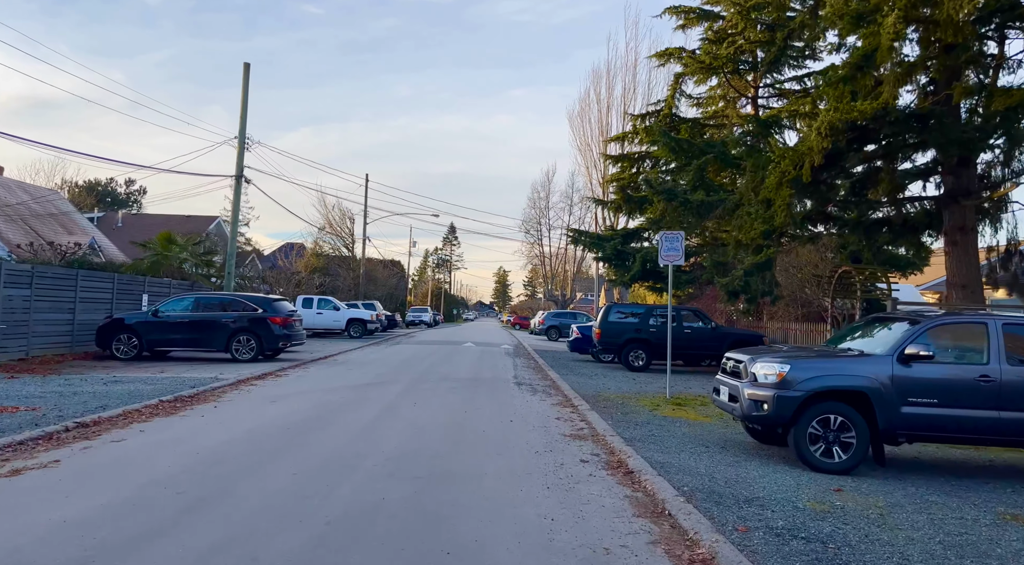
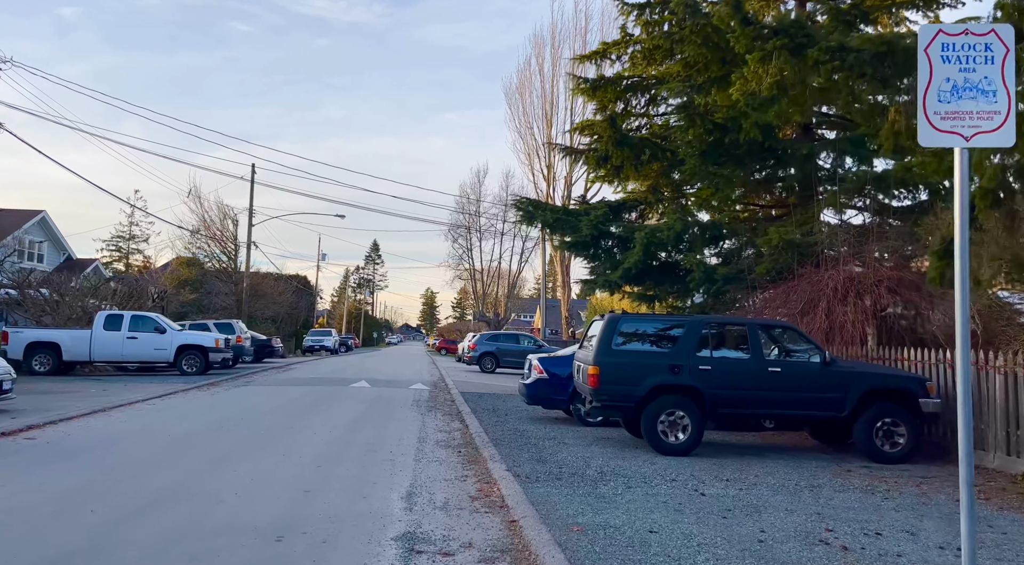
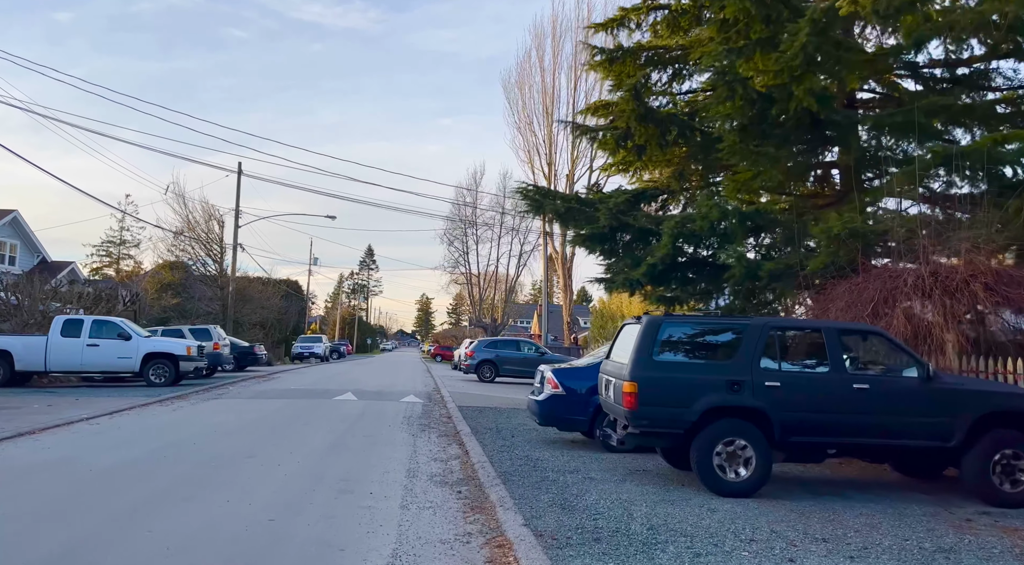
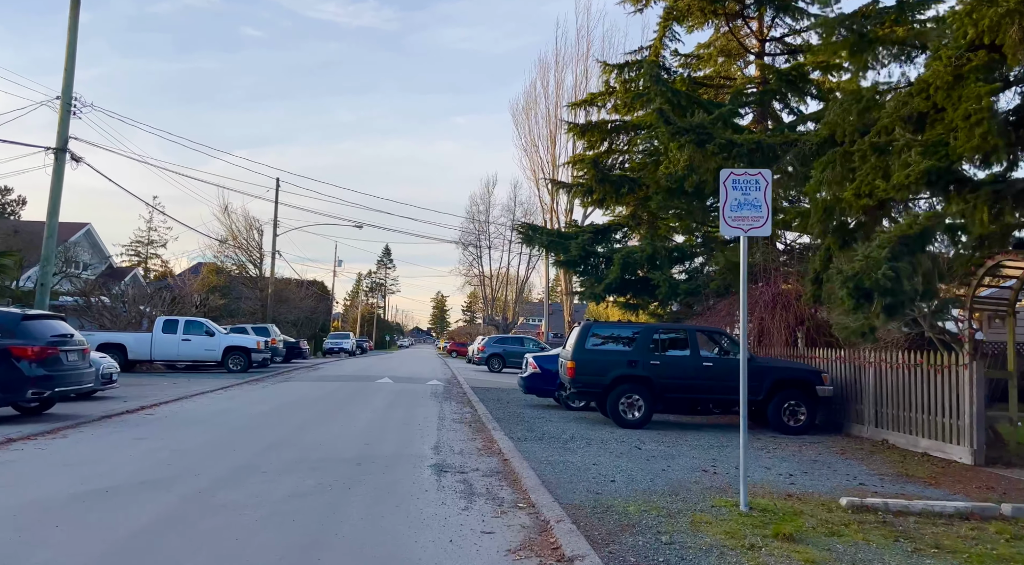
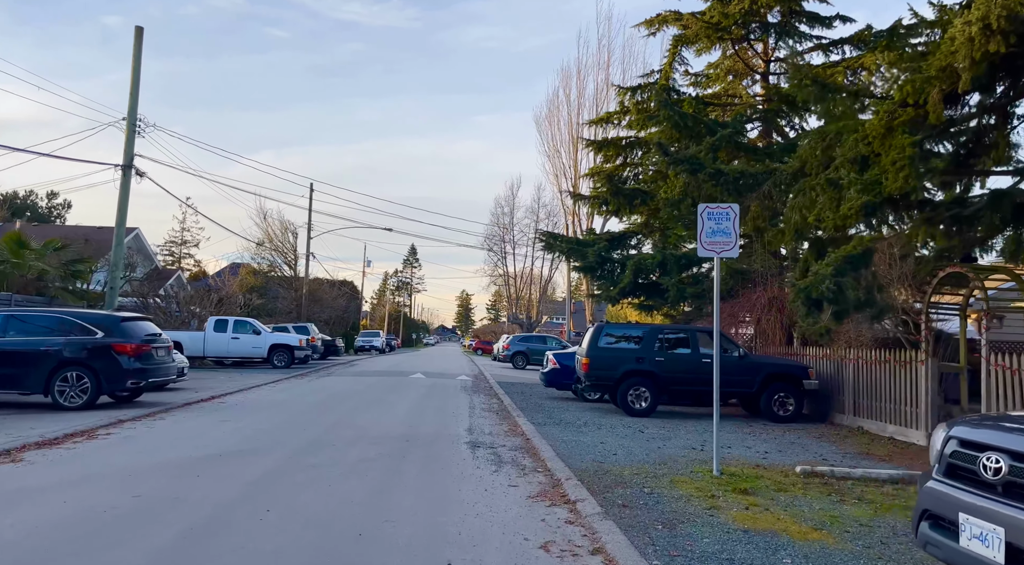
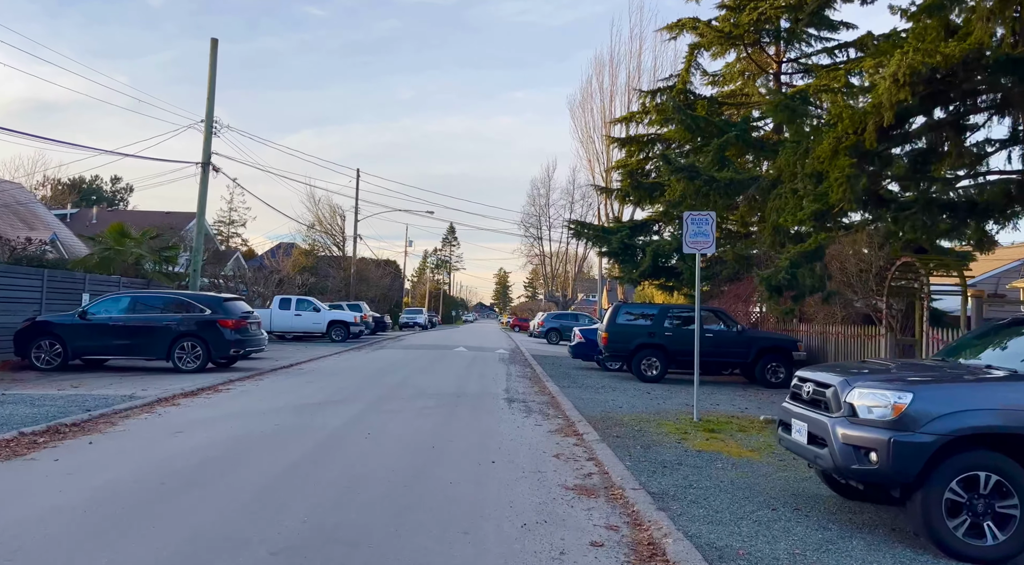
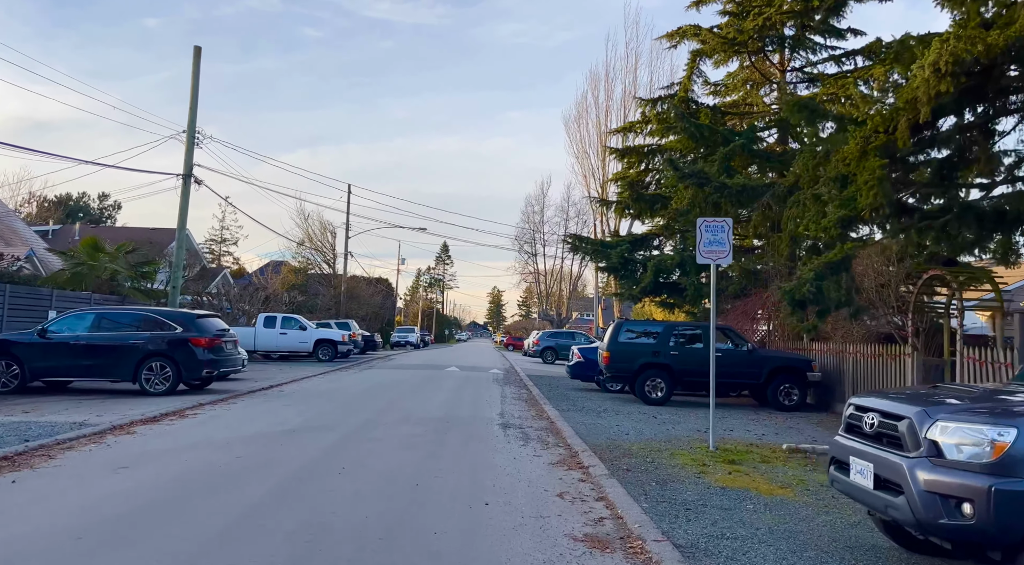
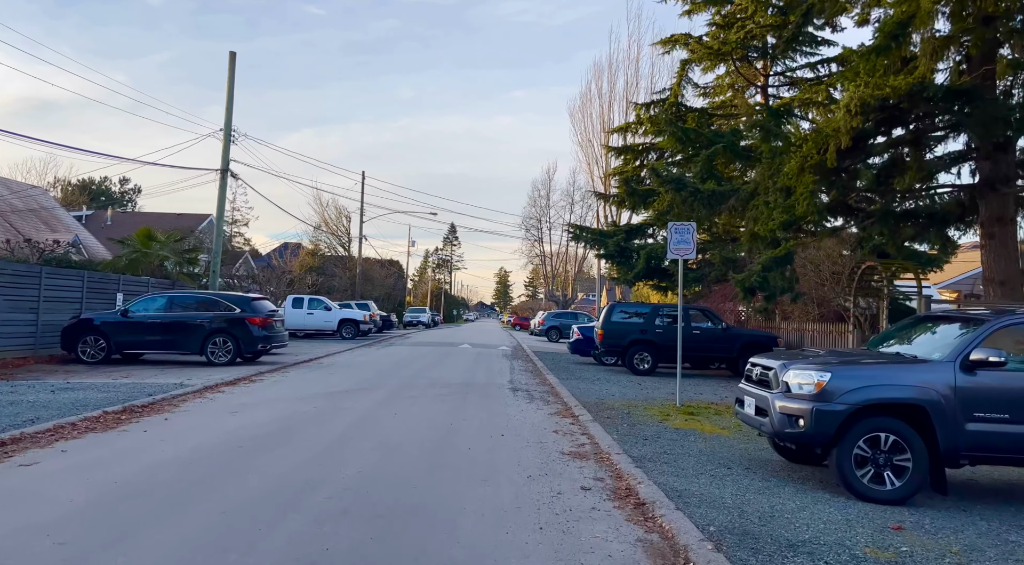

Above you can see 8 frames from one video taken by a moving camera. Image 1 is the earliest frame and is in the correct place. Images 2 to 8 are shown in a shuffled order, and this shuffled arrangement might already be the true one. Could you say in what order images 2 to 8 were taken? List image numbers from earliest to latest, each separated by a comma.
8, 6, 7, 5, 4, 2, 3
